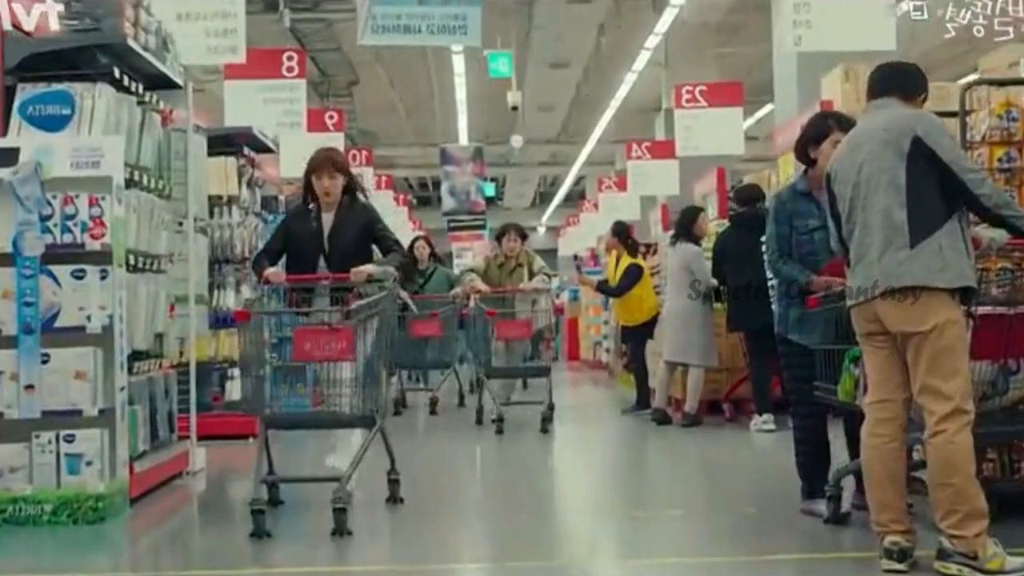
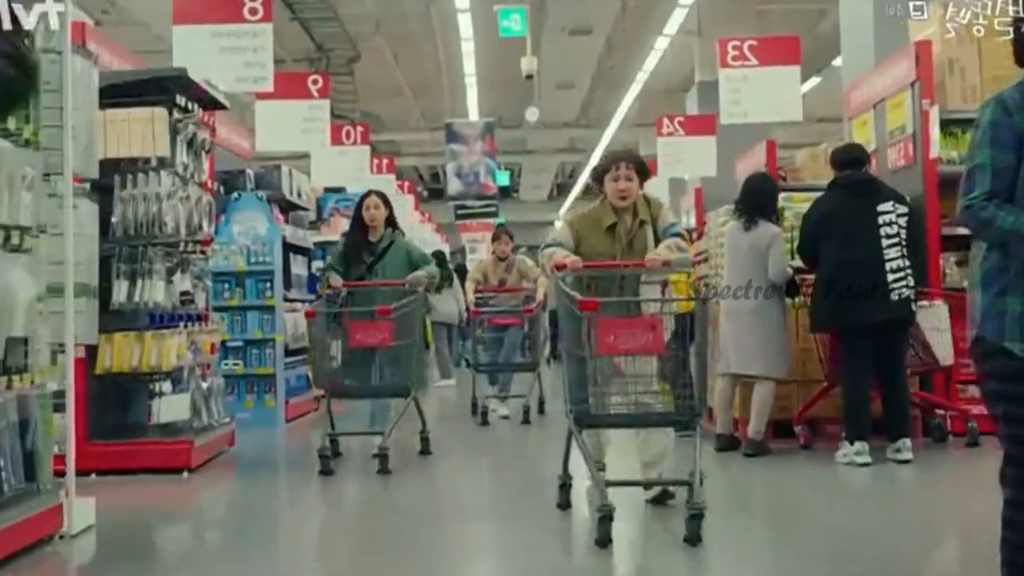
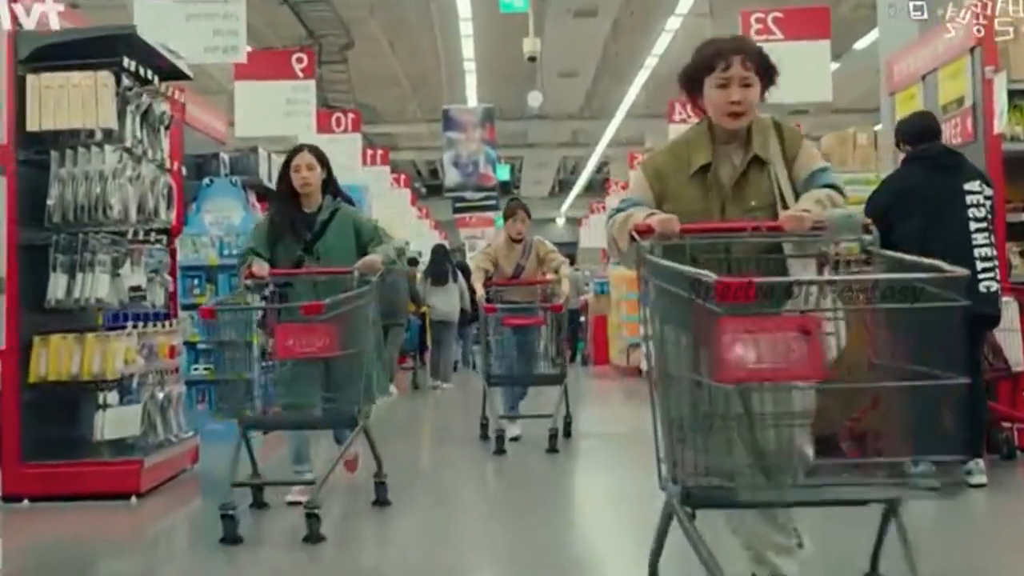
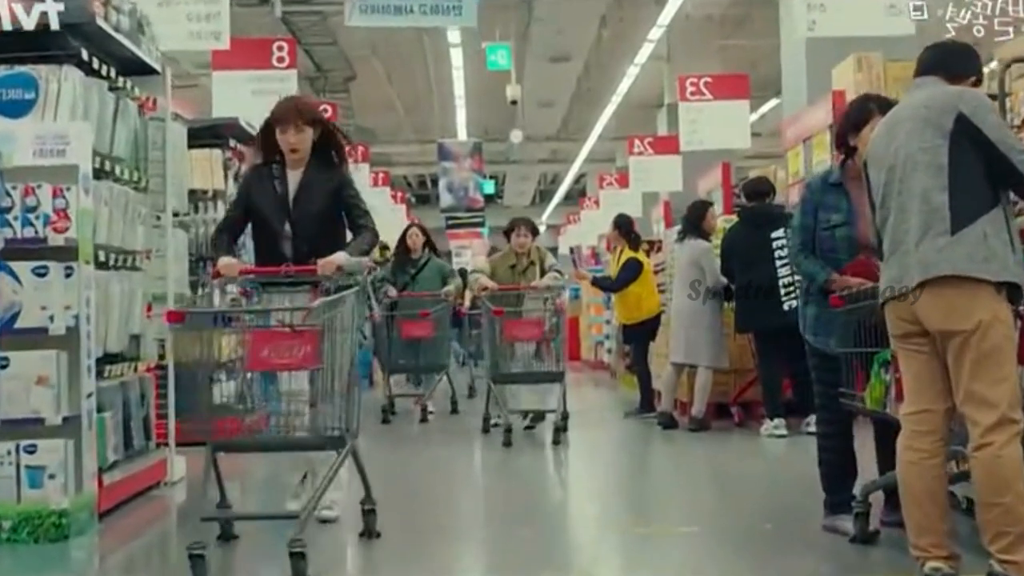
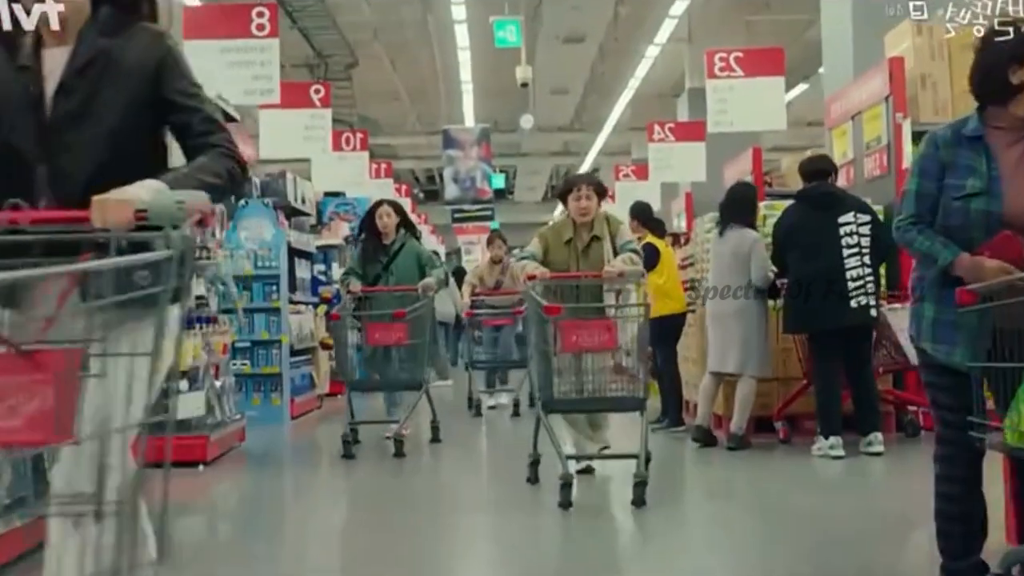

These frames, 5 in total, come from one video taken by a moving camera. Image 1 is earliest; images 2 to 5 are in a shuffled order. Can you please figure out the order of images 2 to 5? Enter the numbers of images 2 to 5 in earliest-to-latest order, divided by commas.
4, 5, 2, 3
